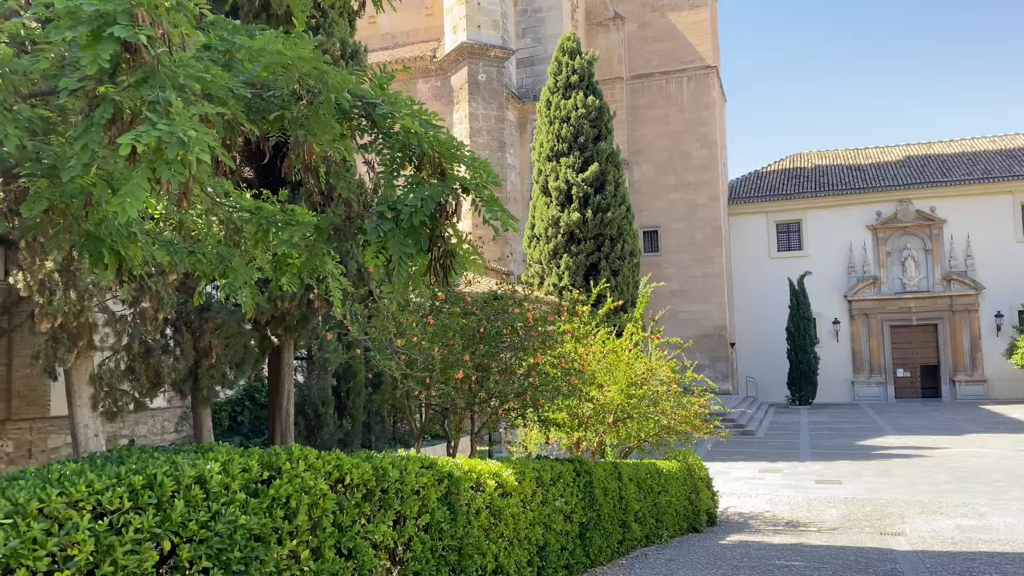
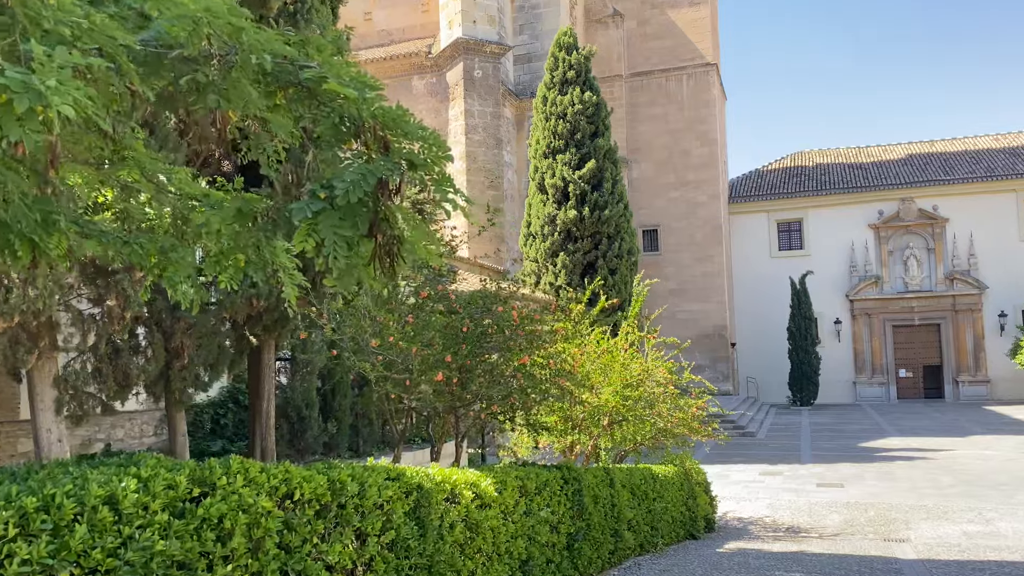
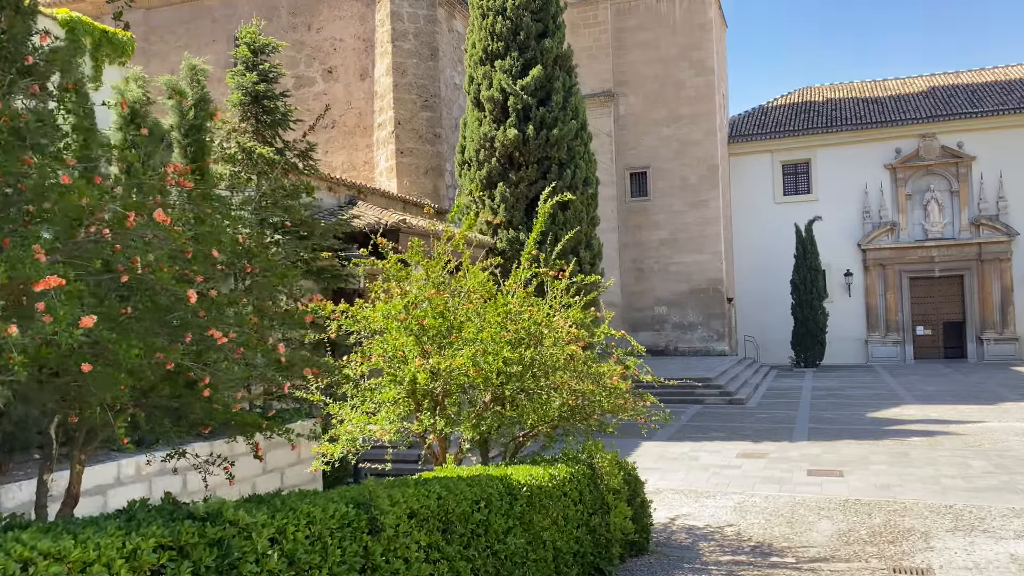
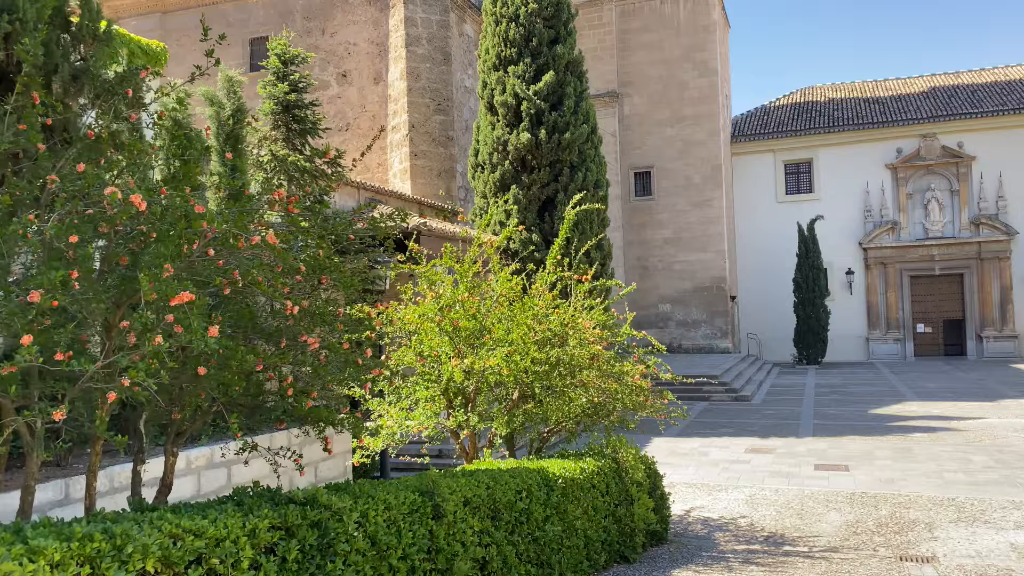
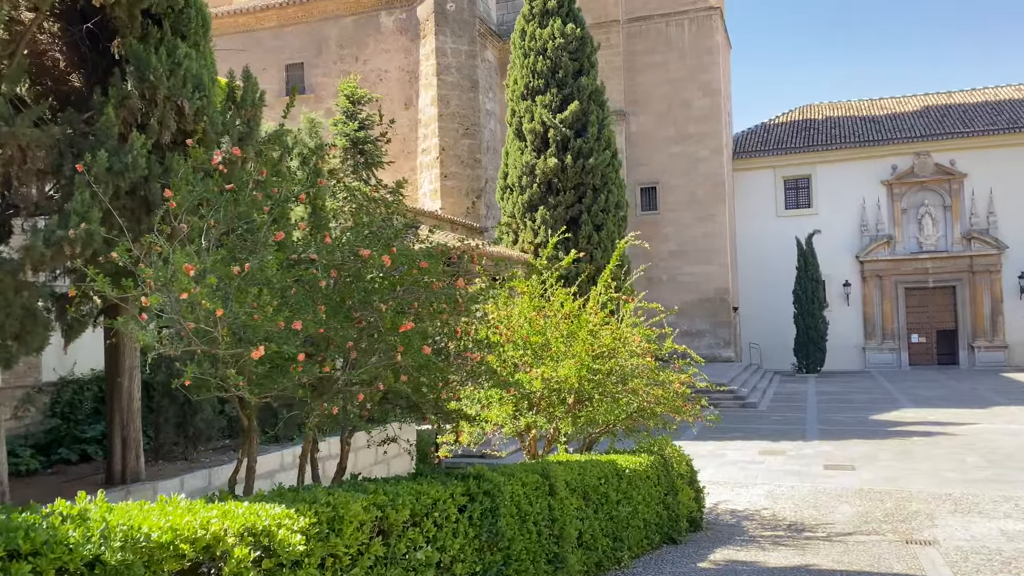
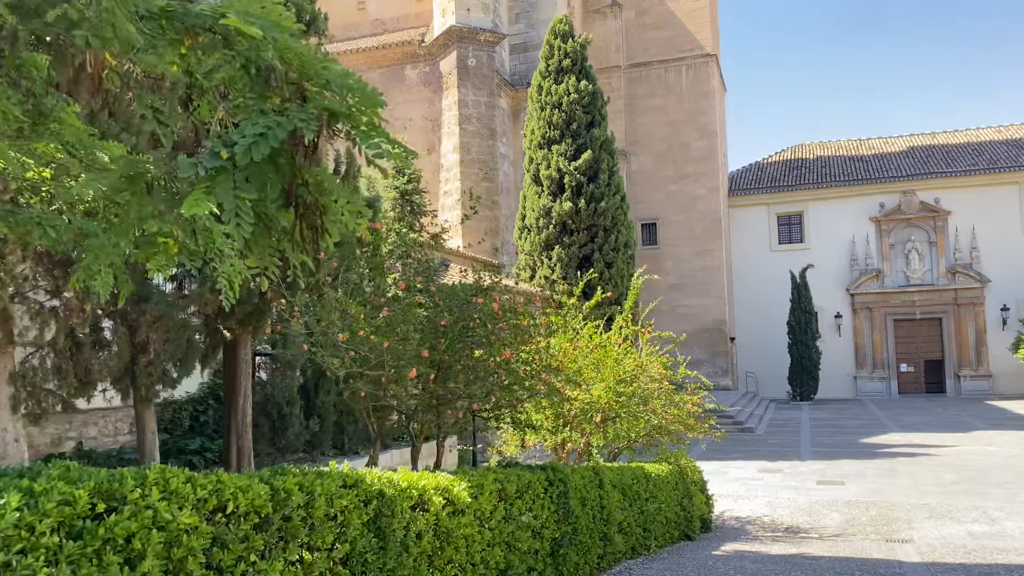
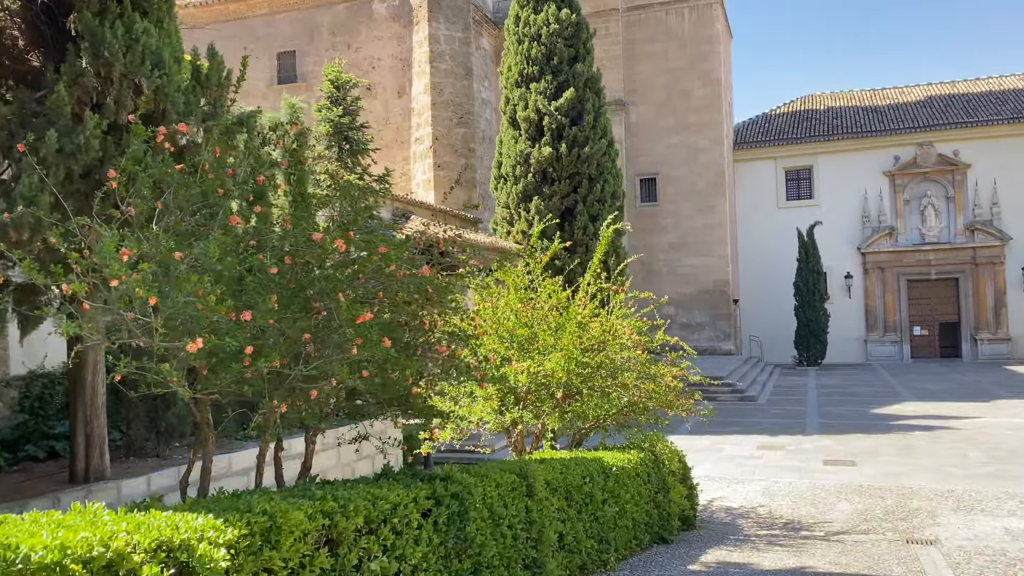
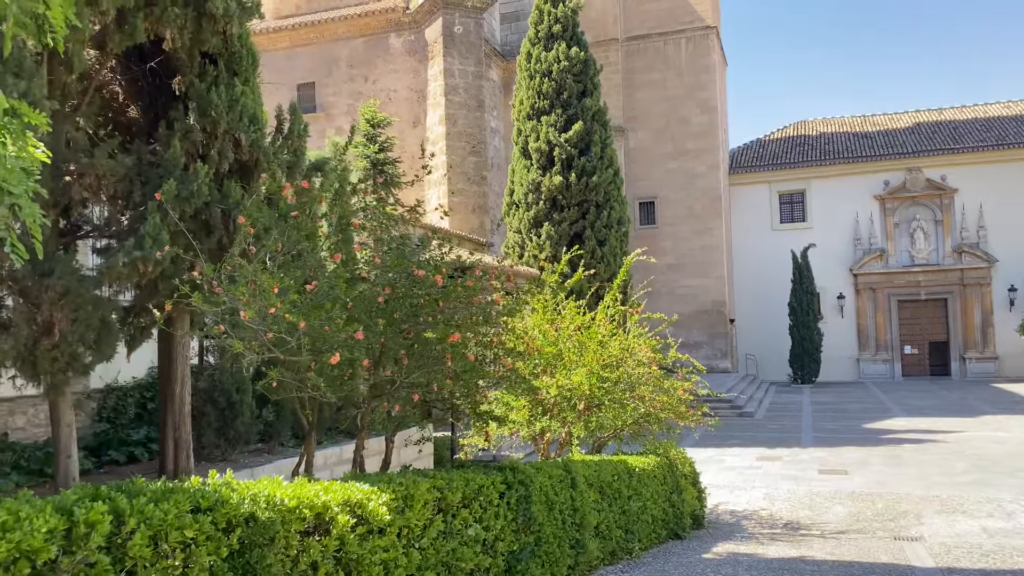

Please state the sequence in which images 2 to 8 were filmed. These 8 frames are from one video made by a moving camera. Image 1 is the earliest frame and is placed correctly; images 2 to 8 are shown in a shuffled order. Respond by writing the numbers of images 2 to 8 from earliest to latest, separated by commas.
2, 6, 8, 5, 7, 4, 3
